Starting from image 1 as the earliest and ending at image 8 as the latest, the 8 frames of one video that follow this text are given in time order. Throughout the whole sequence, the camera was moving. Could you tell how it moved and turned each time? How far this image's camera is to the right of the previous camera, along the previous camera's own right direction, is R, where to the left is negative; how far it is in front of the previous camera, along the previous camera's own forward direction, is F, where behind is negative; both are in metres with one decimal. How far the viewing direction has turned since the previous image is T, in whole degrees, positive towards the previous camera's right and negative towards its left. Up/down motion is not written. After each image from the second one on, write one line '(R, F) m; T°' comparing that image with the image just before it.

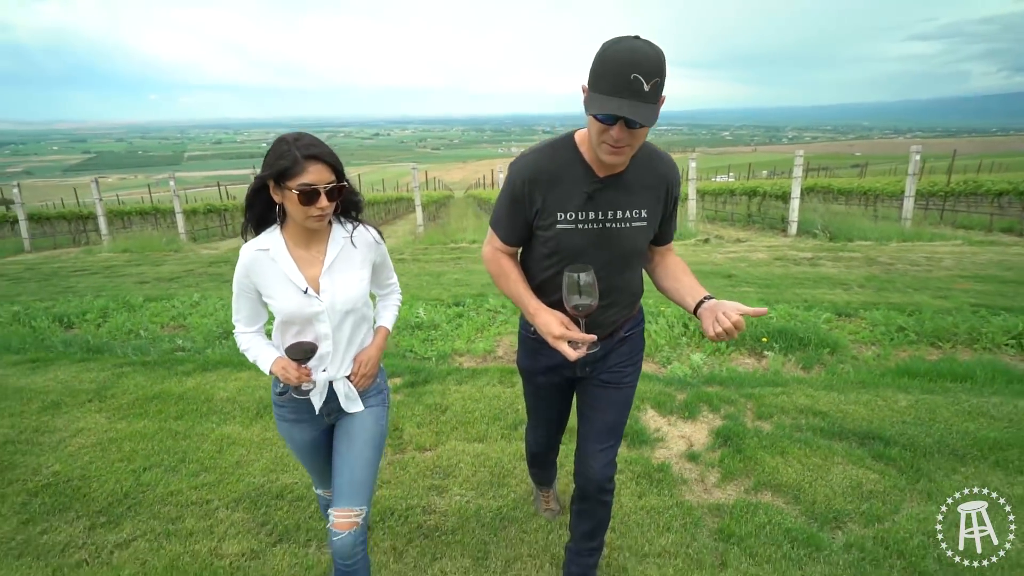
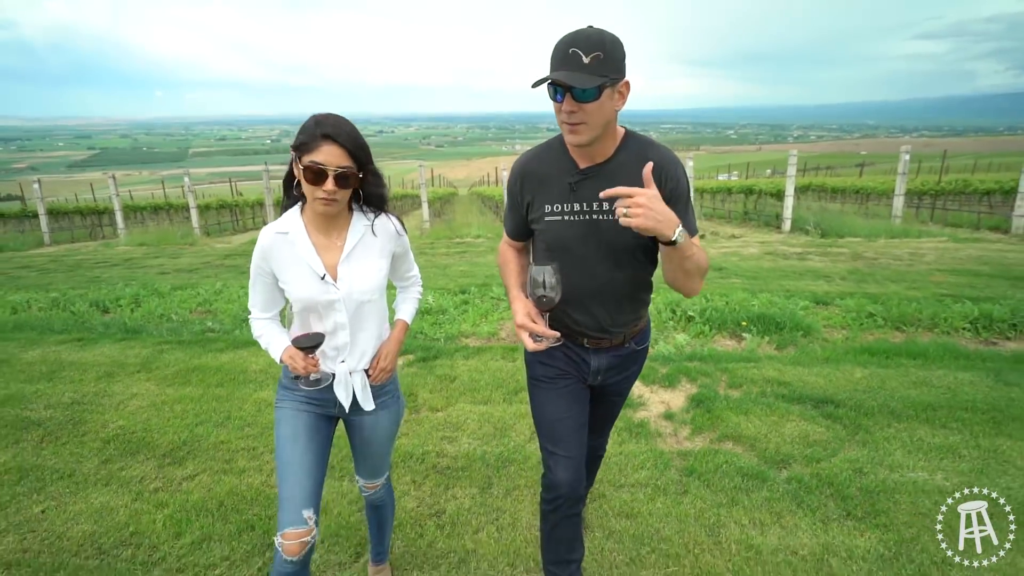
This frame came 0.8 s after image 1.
(0.0, -0.6) m; 0°
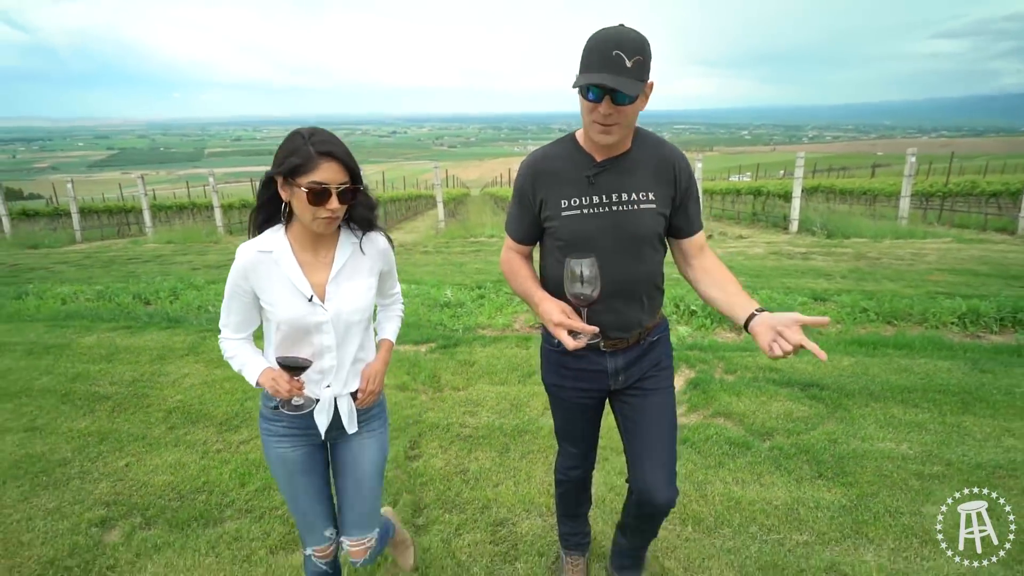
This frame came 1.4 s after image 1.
(0.0, -0.5) m; -1°
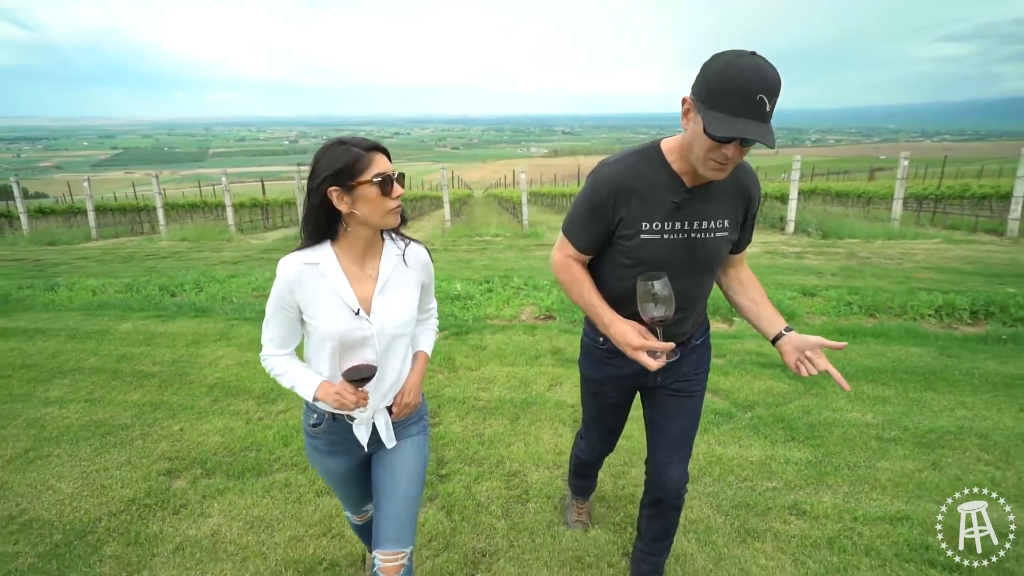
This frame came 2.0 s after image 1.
(-0.1, -0.5) m; 0°
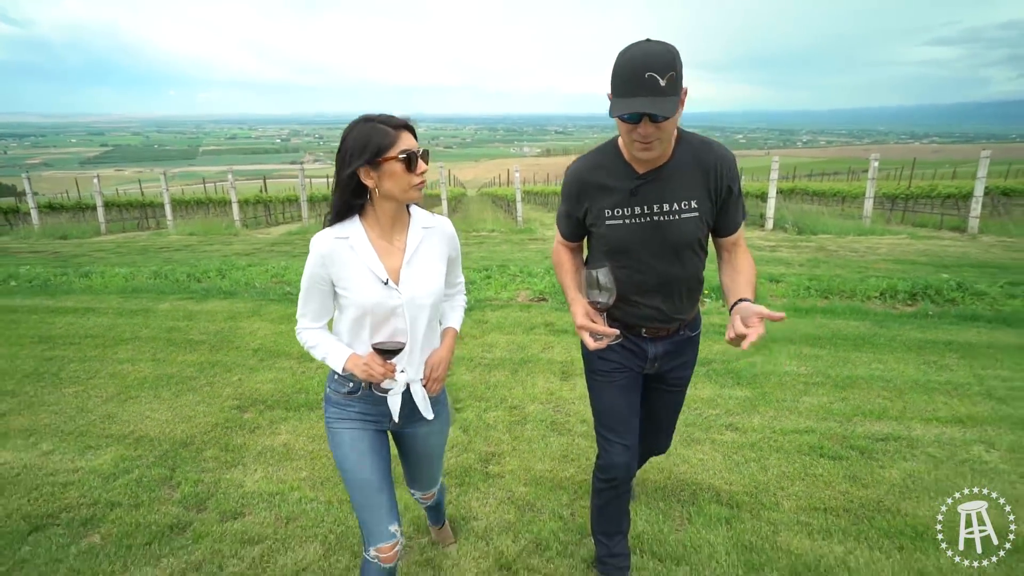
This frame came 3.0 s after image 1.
(-0.1, -0.9) m; +1°
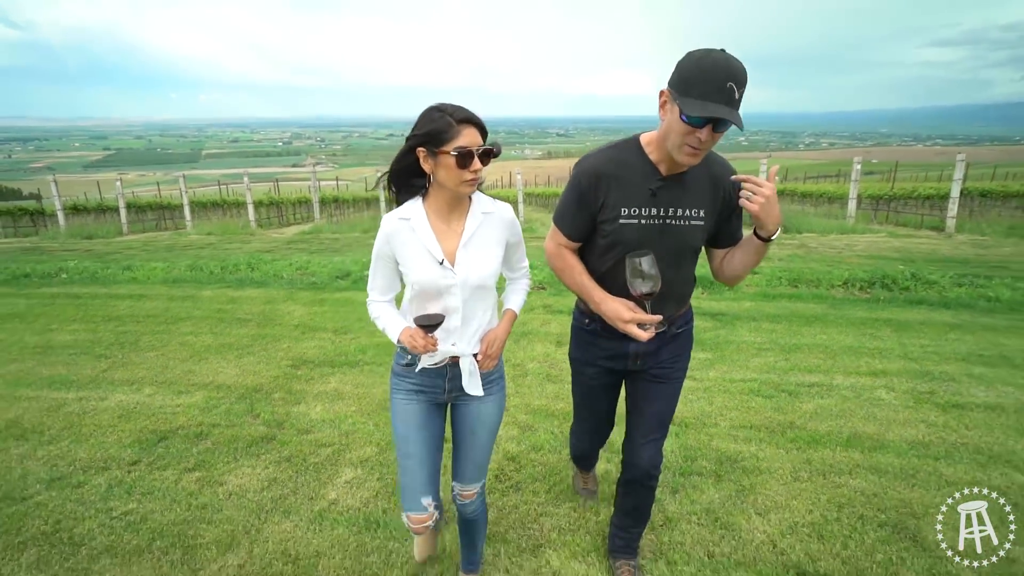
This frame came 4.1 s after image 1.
(0.0, -1.0) m; 0°
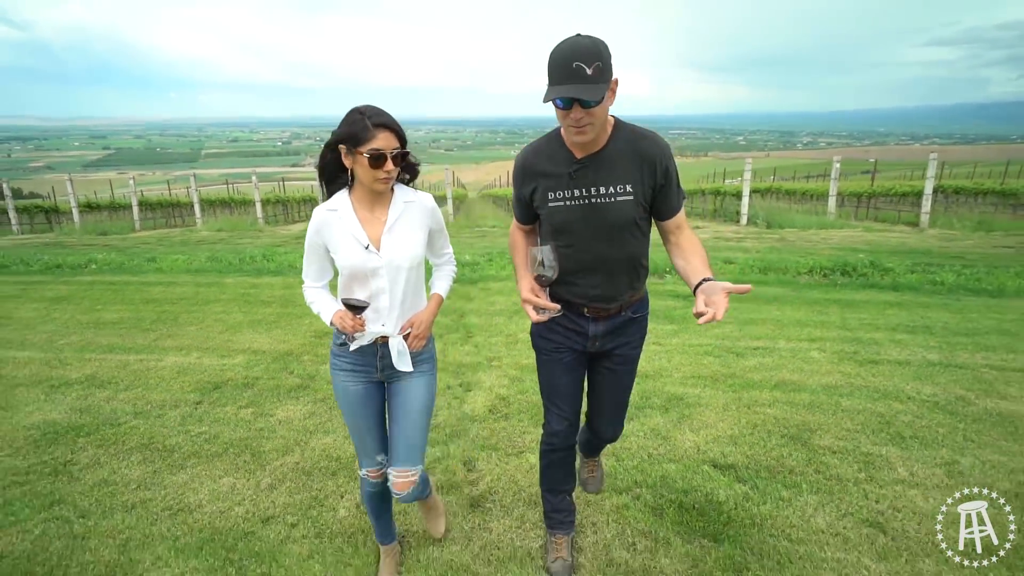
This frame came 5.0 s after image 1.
(+0.1, -0.9) m; 0°
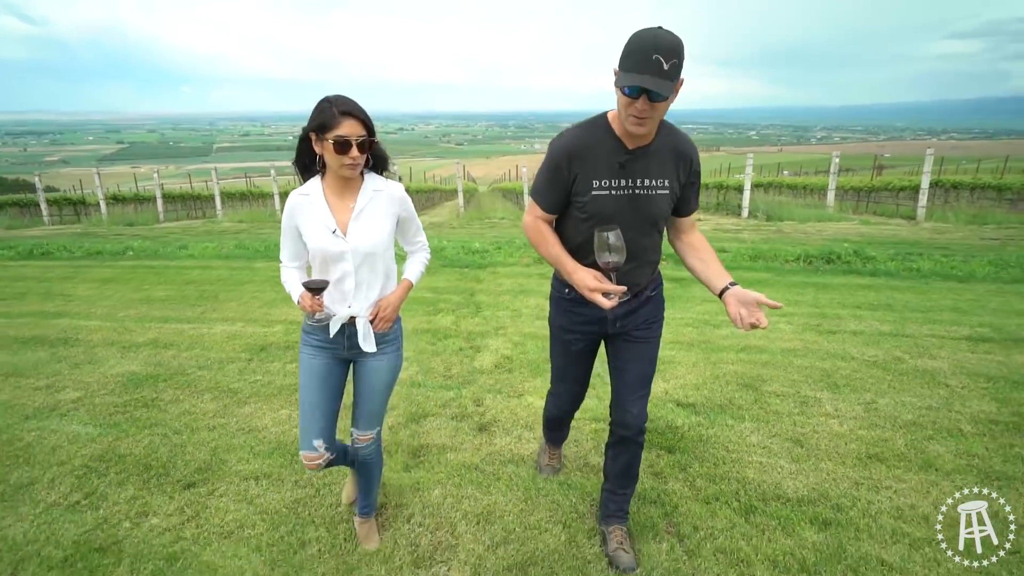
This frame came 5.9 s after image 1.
(+0.1, -0.8) m; -1°
